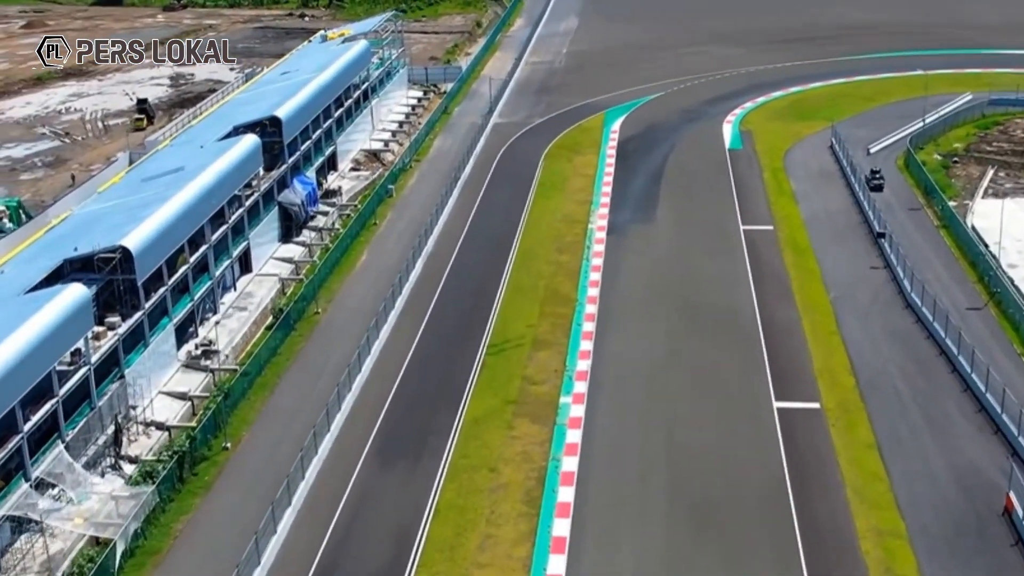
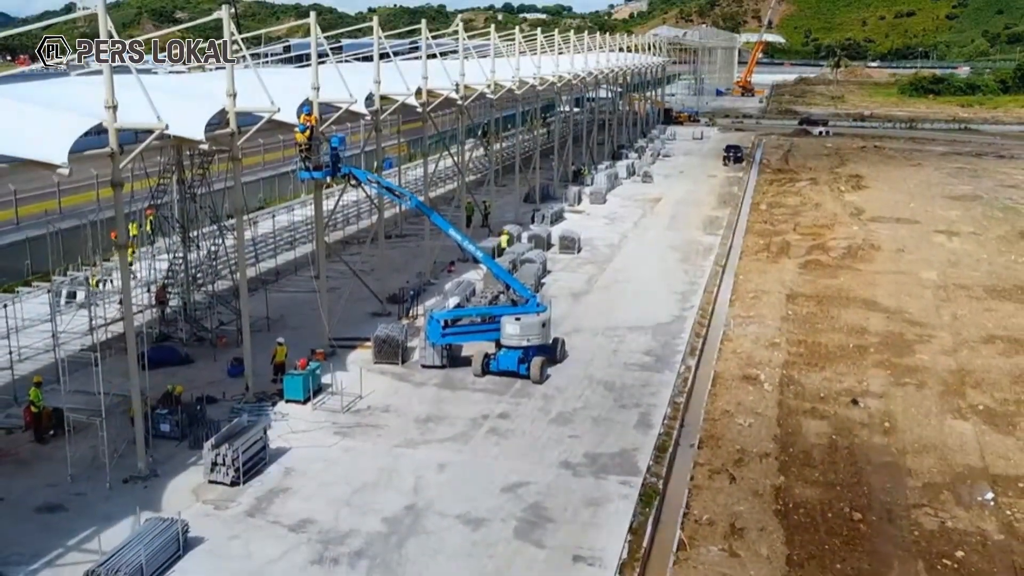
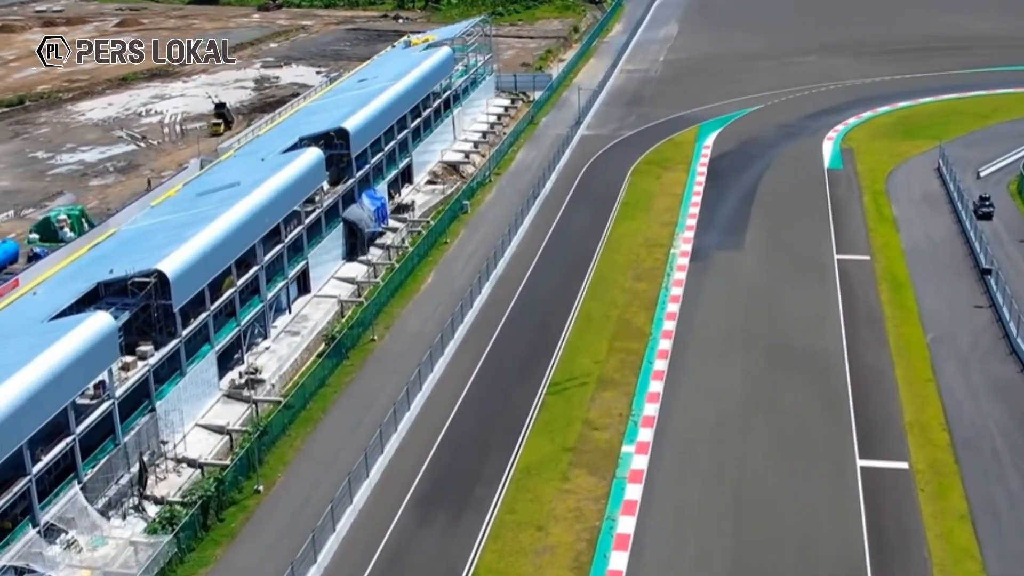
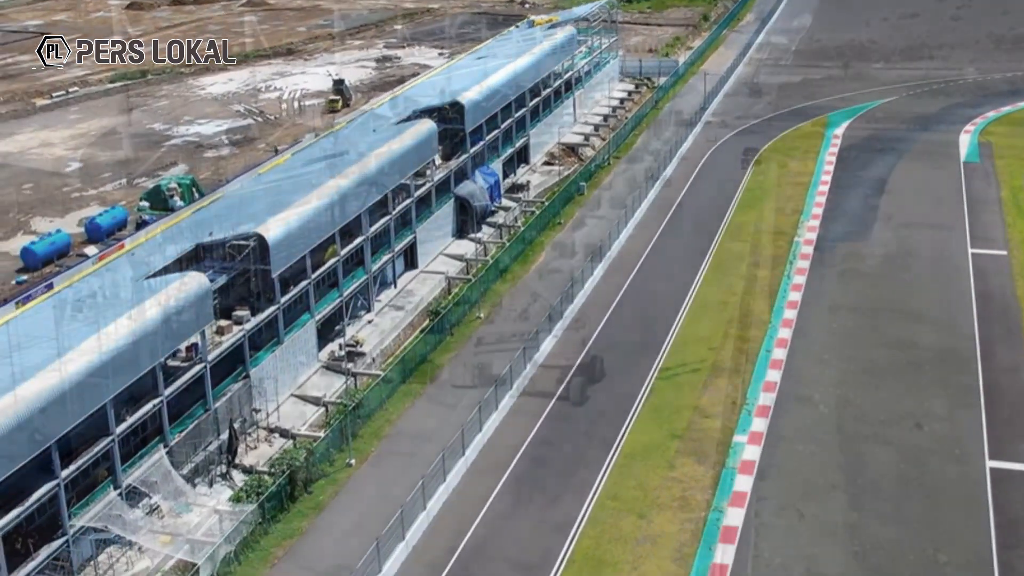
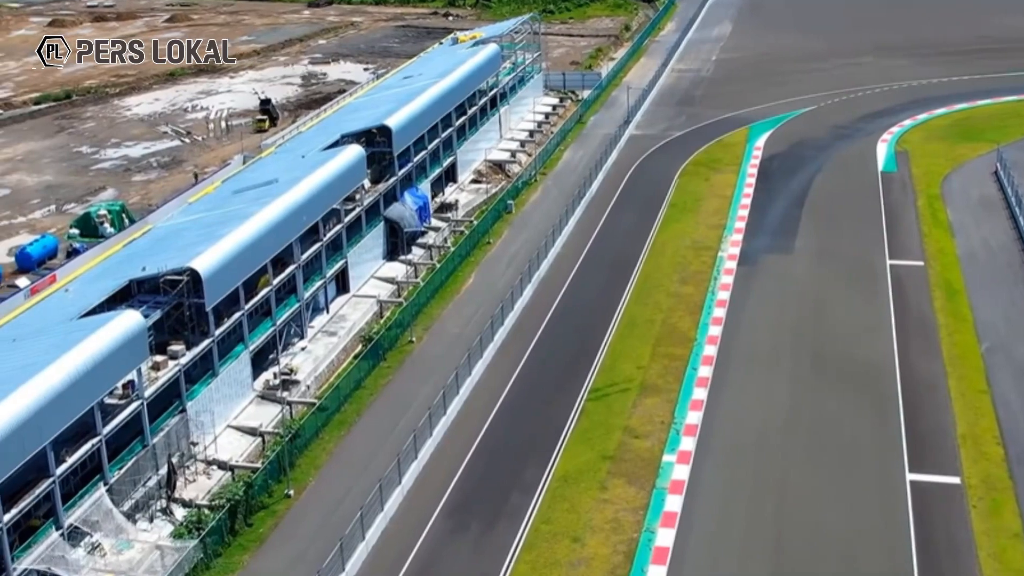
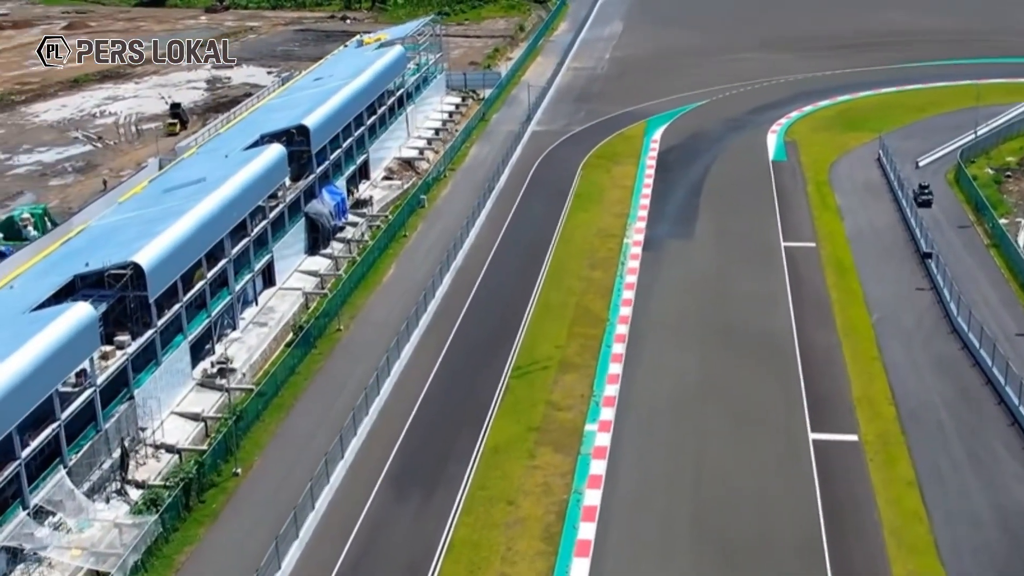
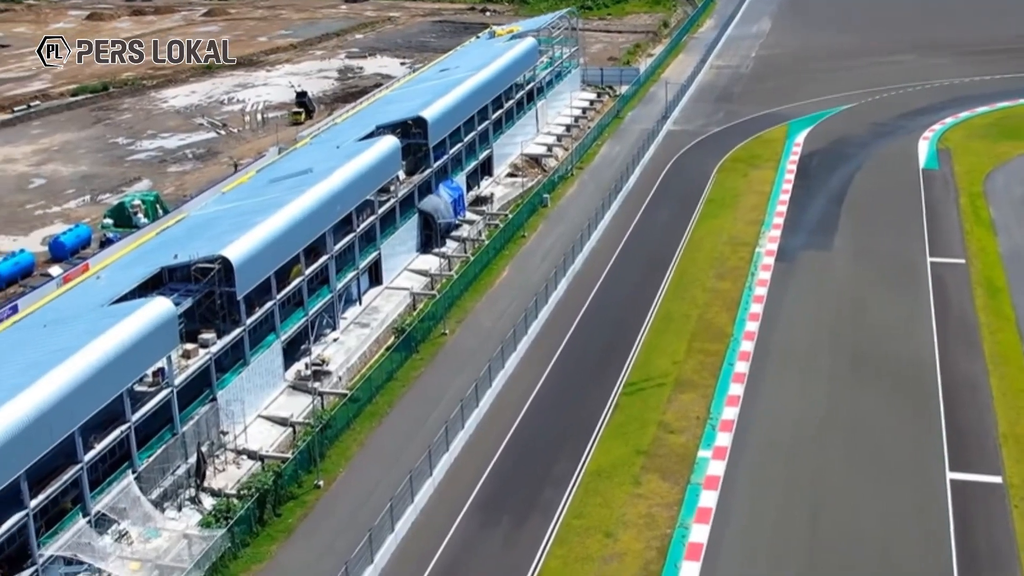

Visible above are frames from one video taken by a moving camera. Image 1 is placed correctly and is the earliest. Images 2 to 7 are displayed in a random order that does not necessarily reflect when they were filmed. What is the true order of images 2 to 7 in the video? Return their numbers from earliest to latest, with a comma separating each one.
6, 3, 5, 7, 4, 2
